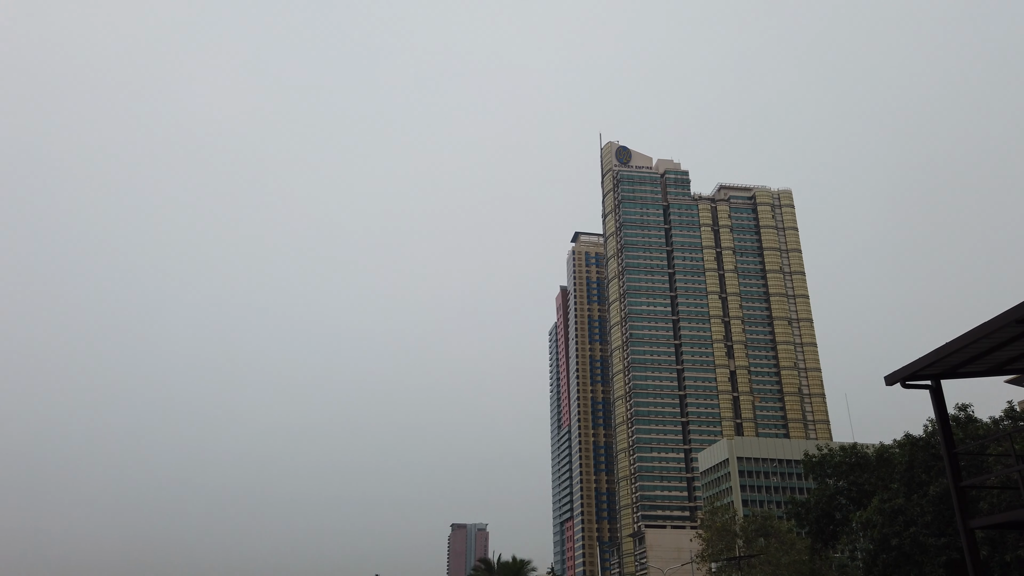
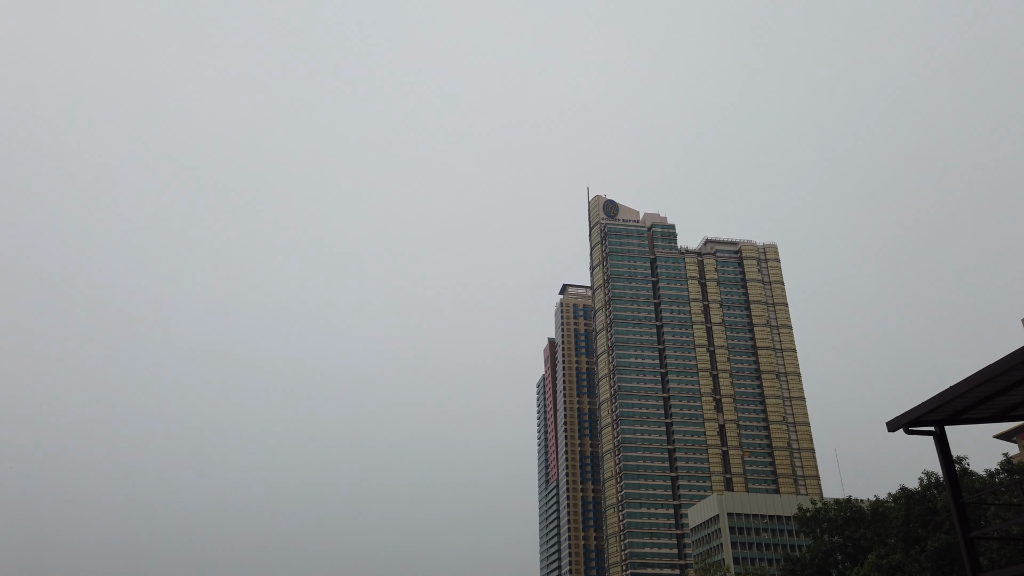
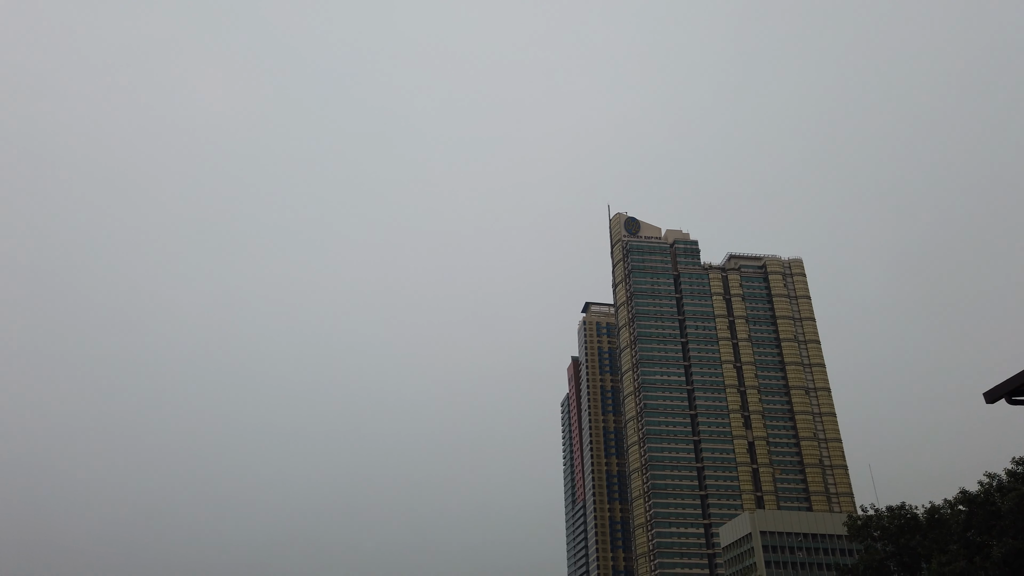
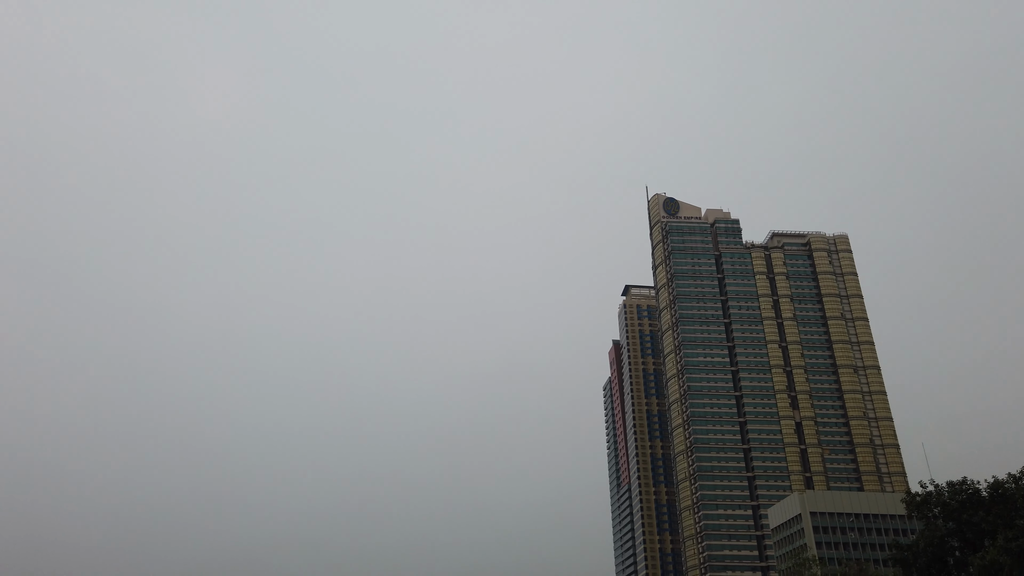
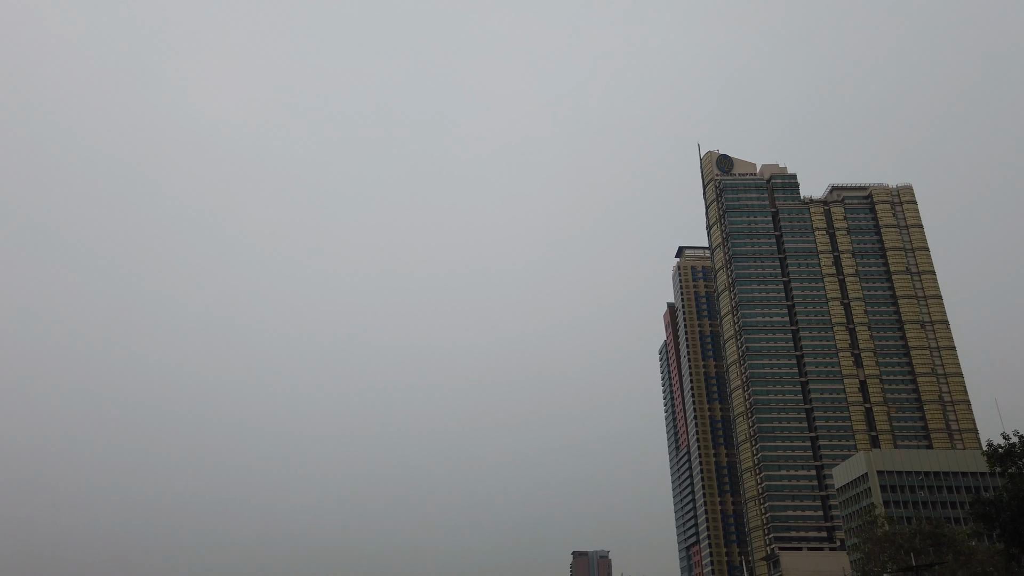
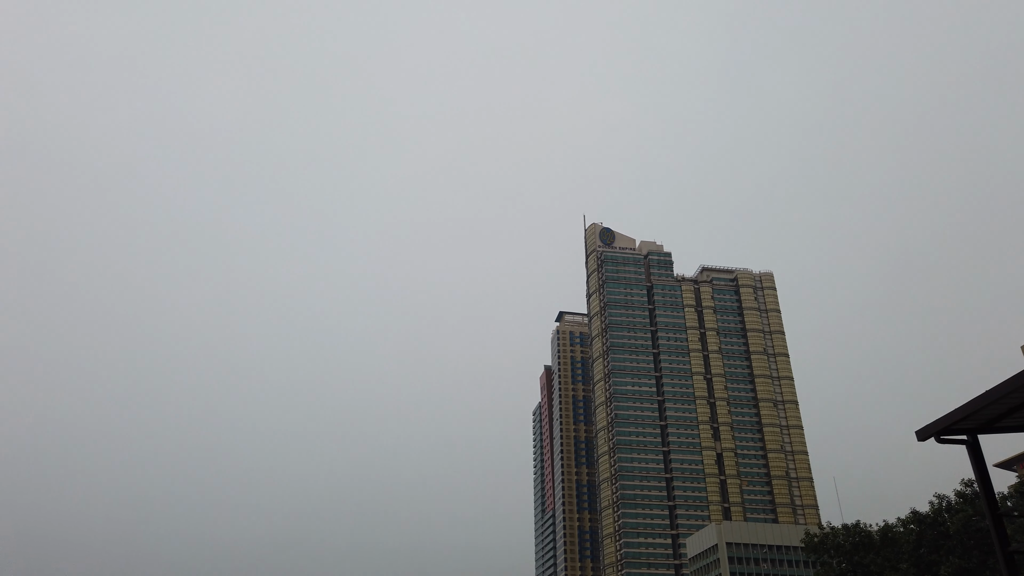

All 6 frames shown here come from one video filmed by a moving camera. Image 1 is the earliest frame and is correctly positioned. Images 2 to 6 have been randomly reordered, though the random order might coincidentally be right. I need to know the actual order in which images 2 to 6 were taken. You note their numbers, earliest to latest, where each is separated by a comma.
2, 6, 3, 4, 5
